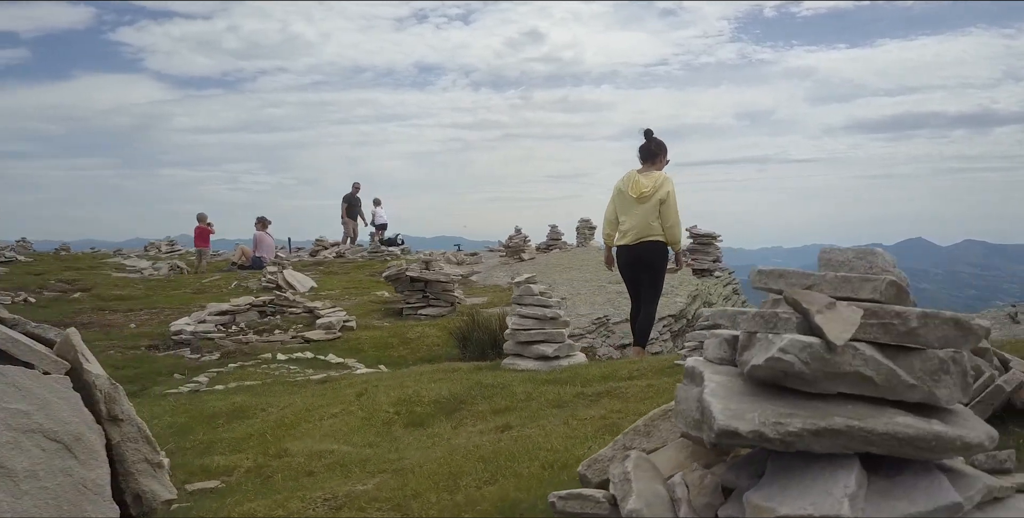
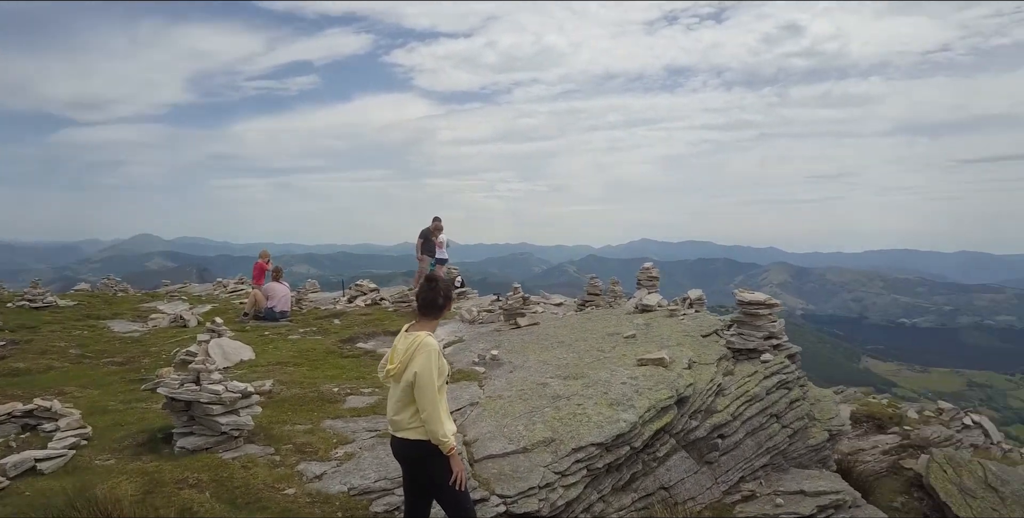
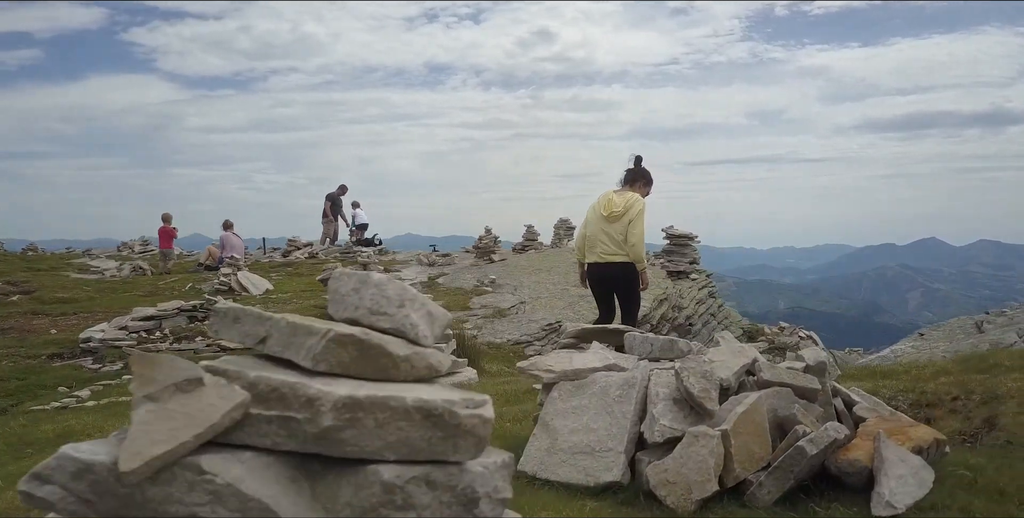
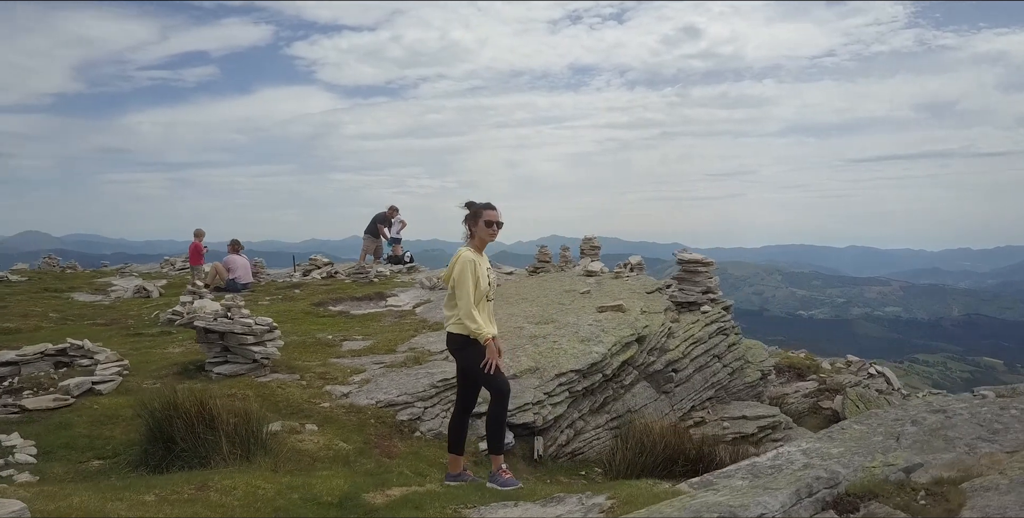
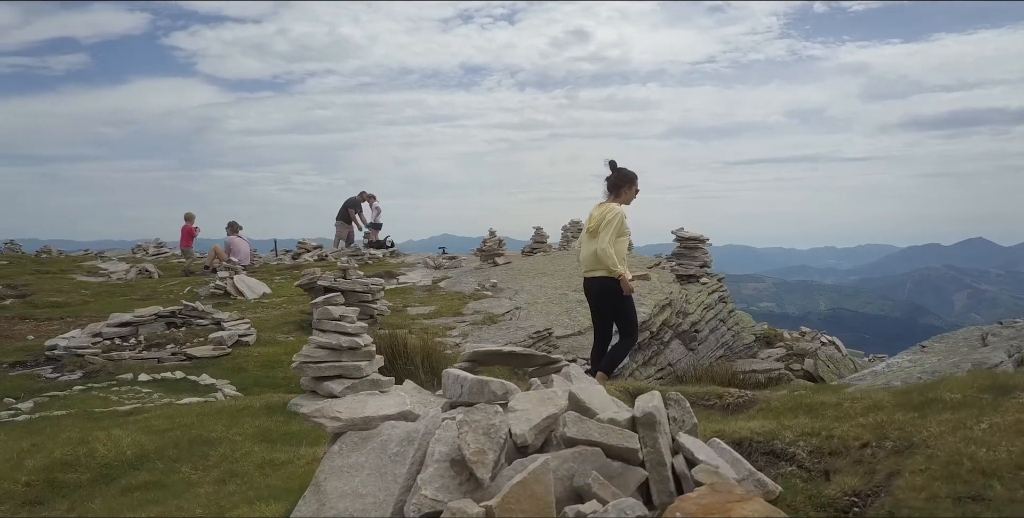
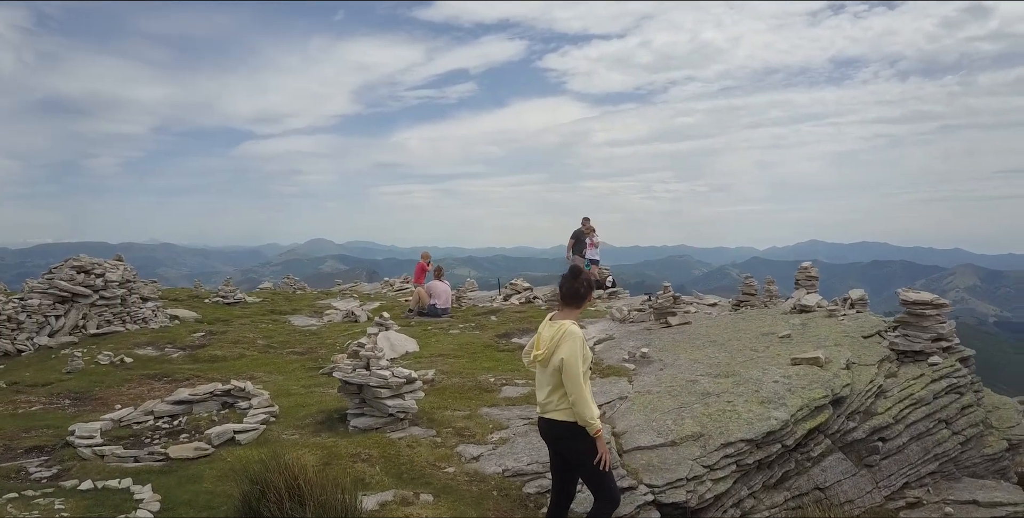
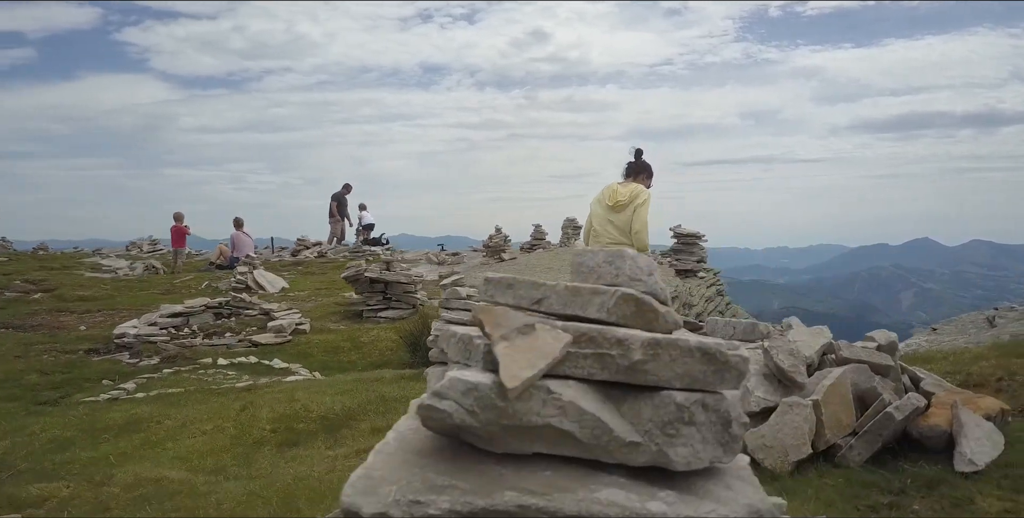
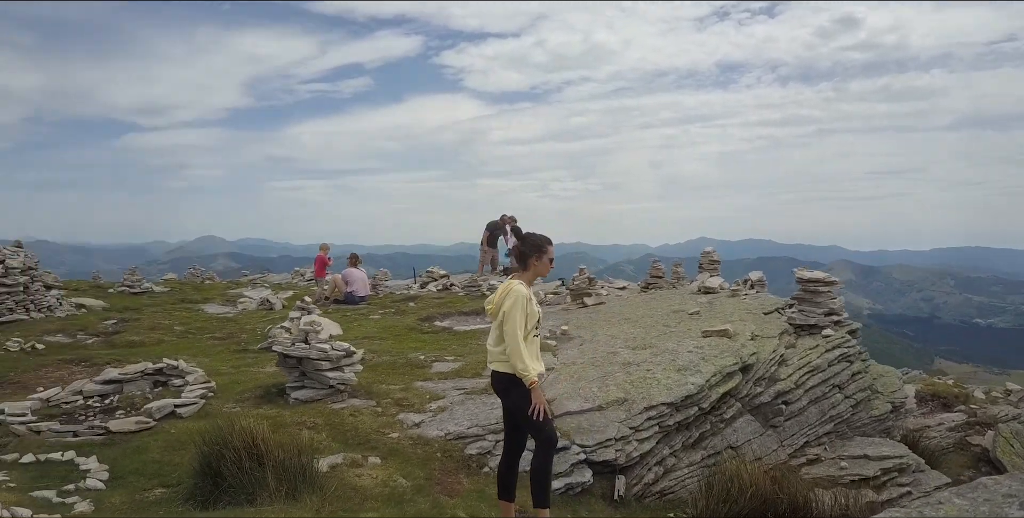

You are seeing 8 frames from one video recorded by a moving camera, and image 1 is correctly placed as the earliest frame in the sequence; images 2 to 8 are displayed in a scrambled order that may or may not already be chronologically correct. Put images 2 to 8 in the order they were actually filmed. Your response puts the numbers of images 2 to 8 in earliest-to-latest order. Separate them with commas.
7, 3, 5, 4, 8, 6, 2
